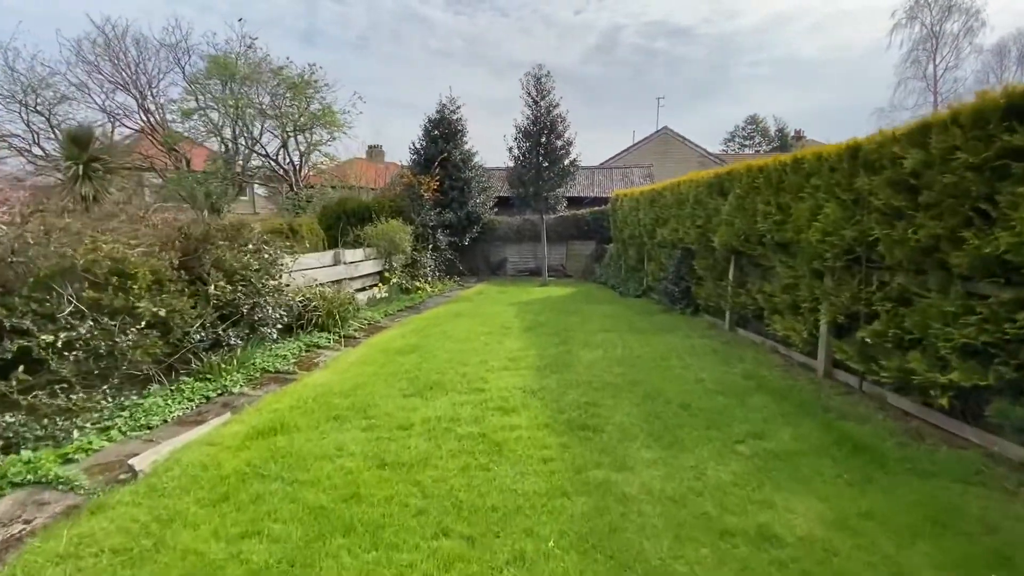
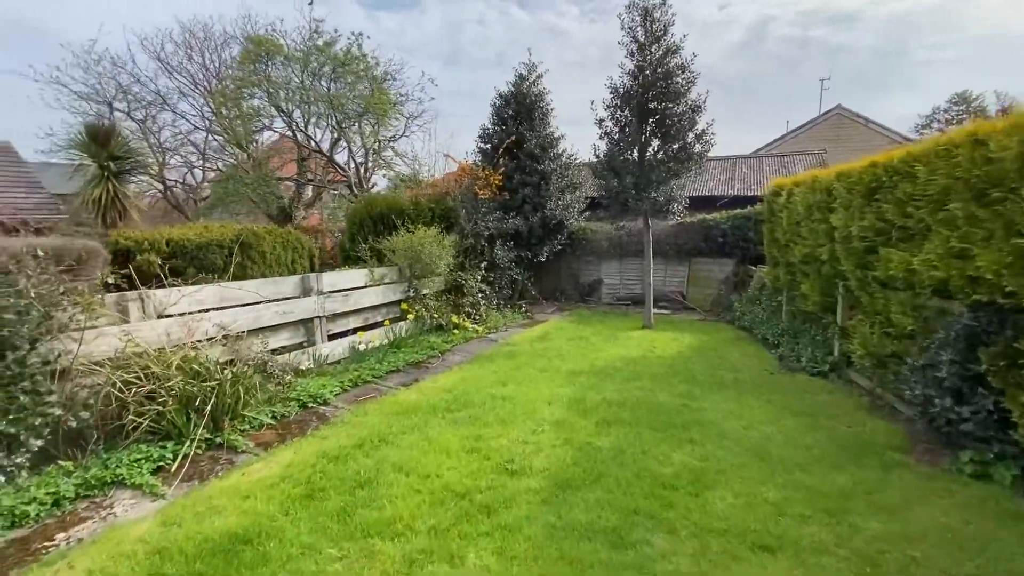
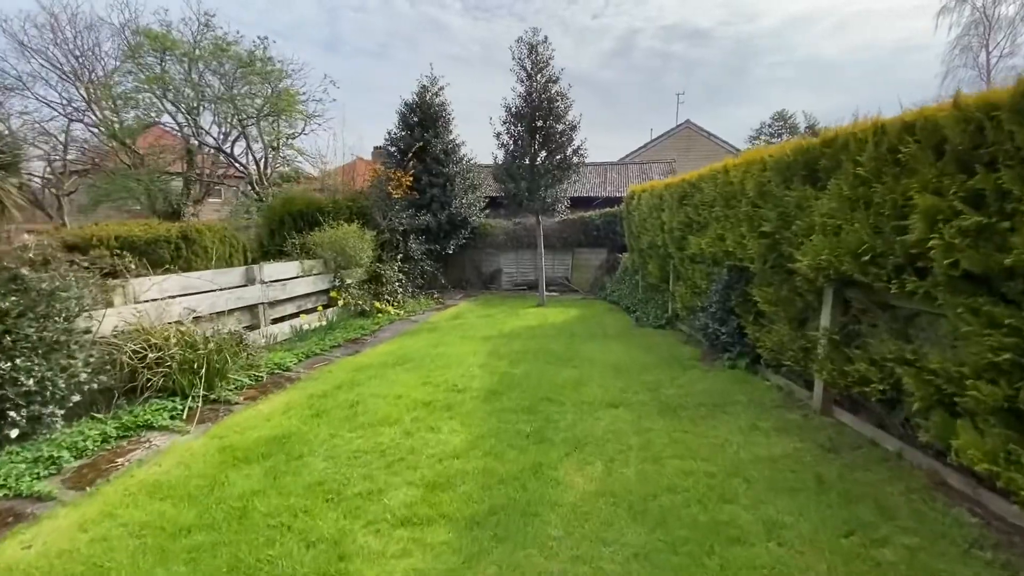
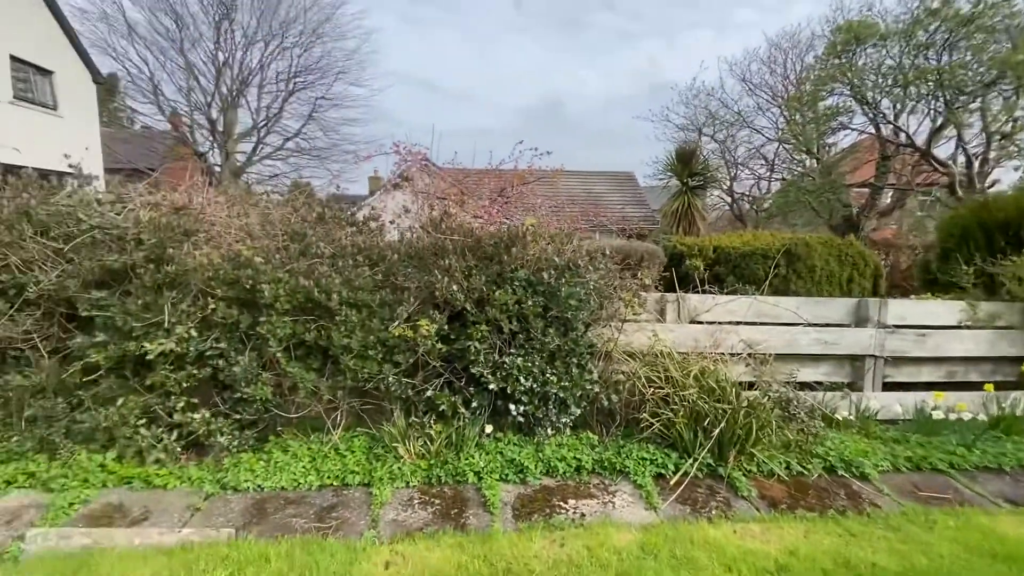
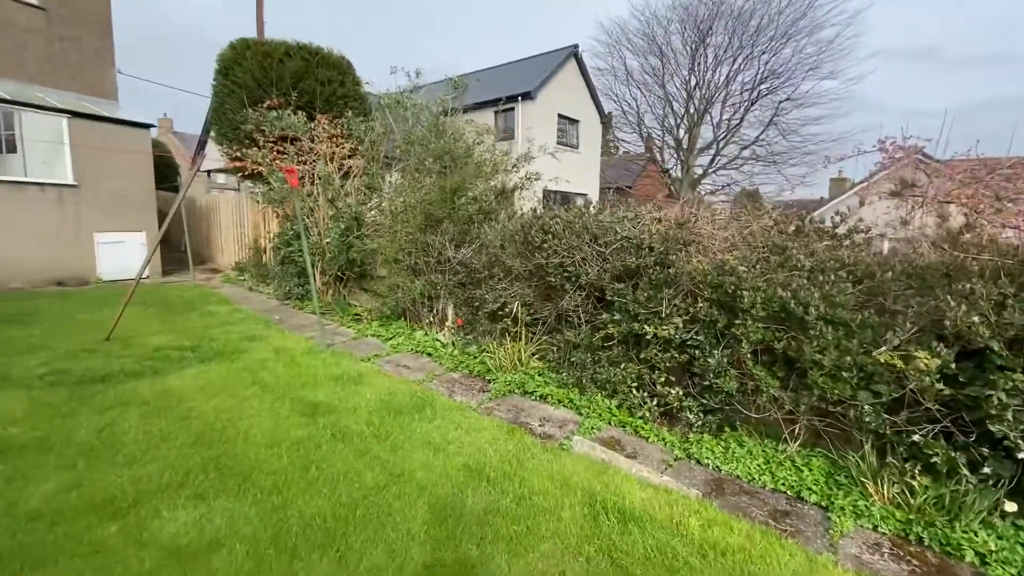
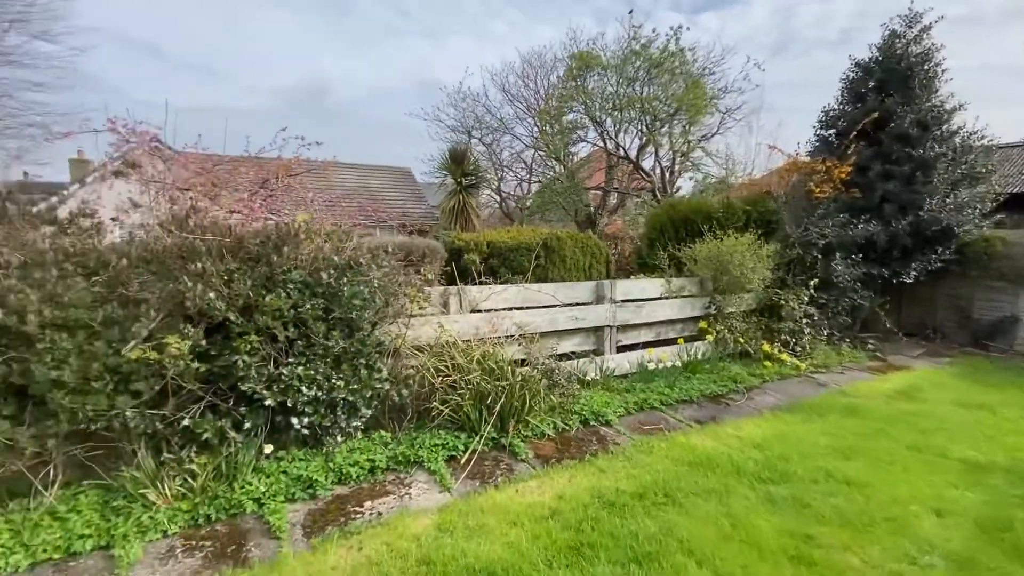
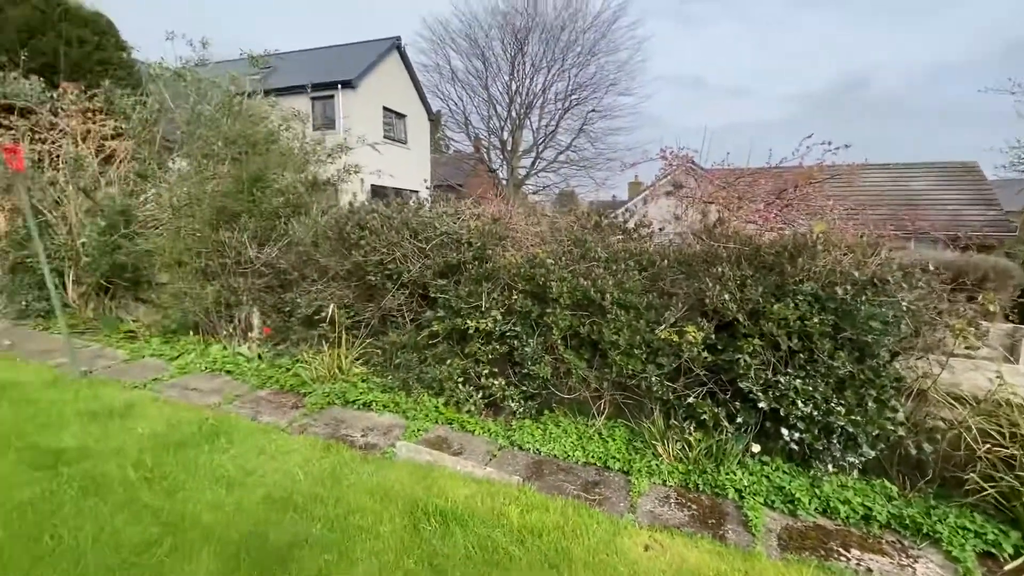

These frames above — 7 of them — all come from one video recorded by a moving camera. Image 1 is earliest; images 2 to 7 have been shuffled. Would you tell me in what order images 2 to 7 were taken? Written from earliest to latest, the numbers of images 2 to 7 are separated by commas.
3, 2, 6, 4, 7, 5
